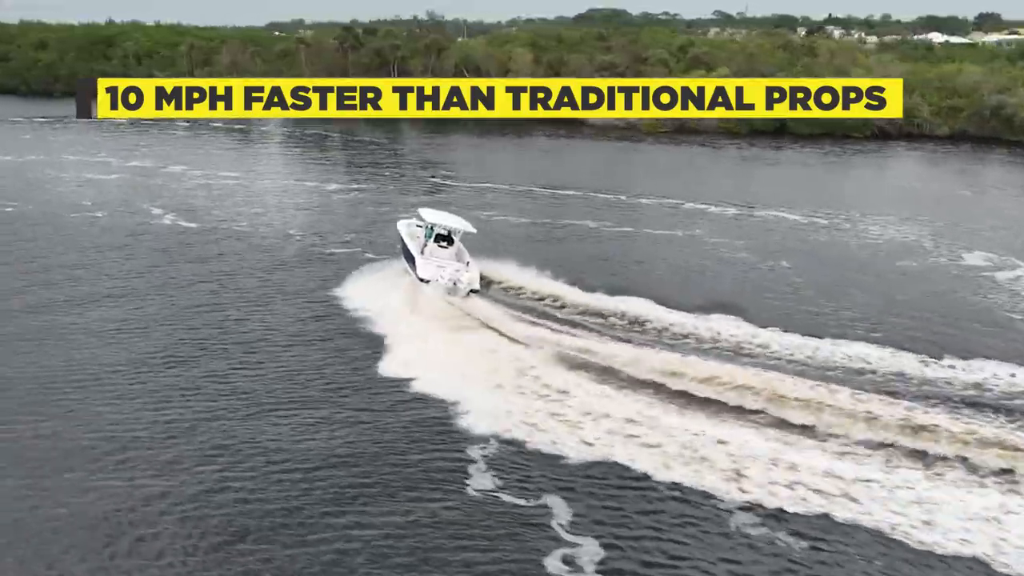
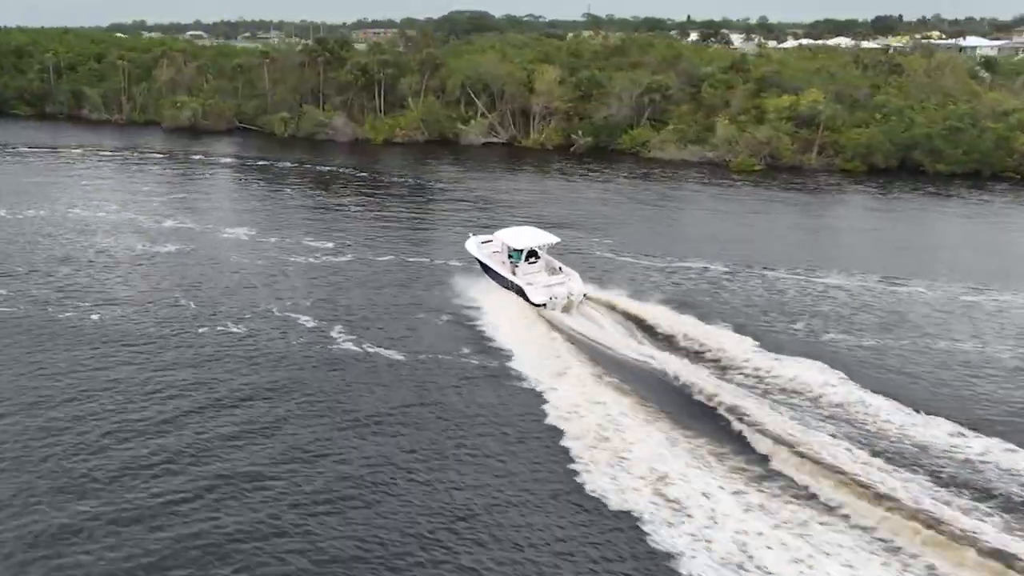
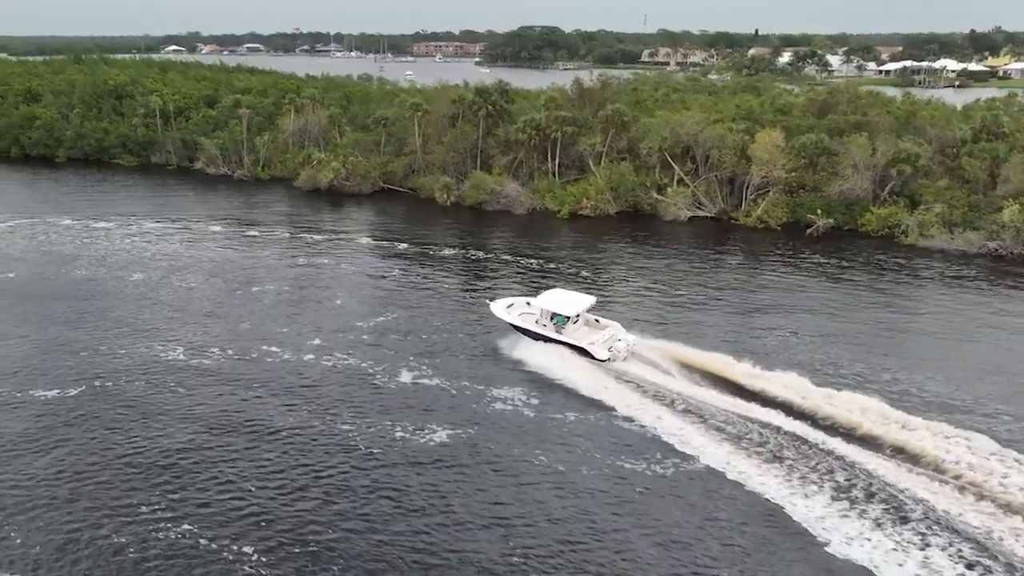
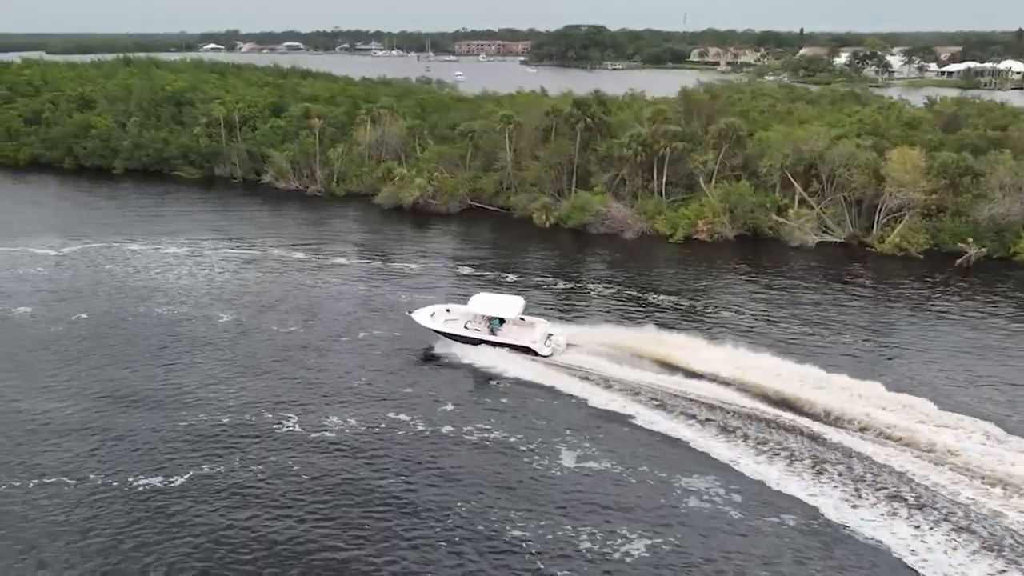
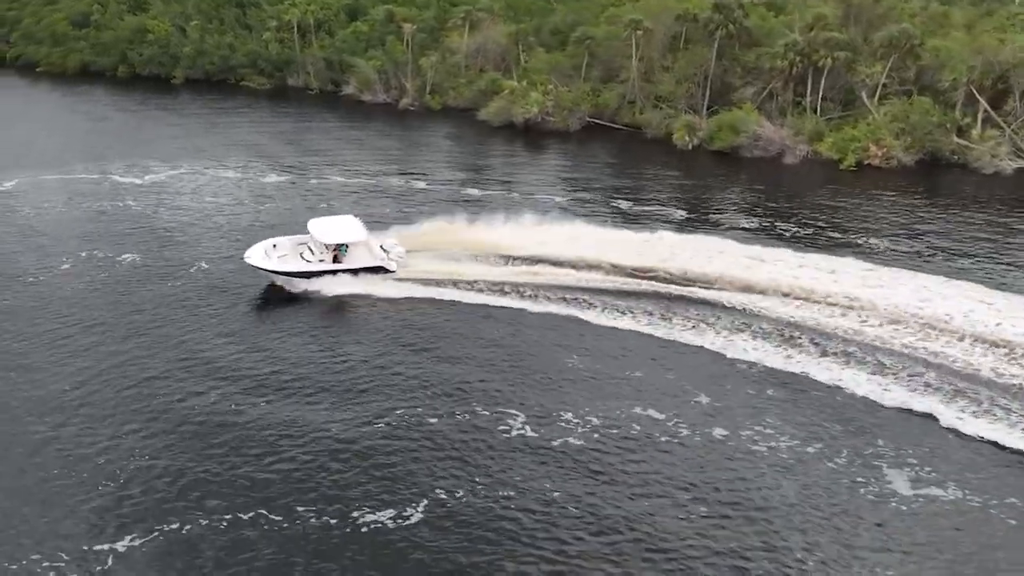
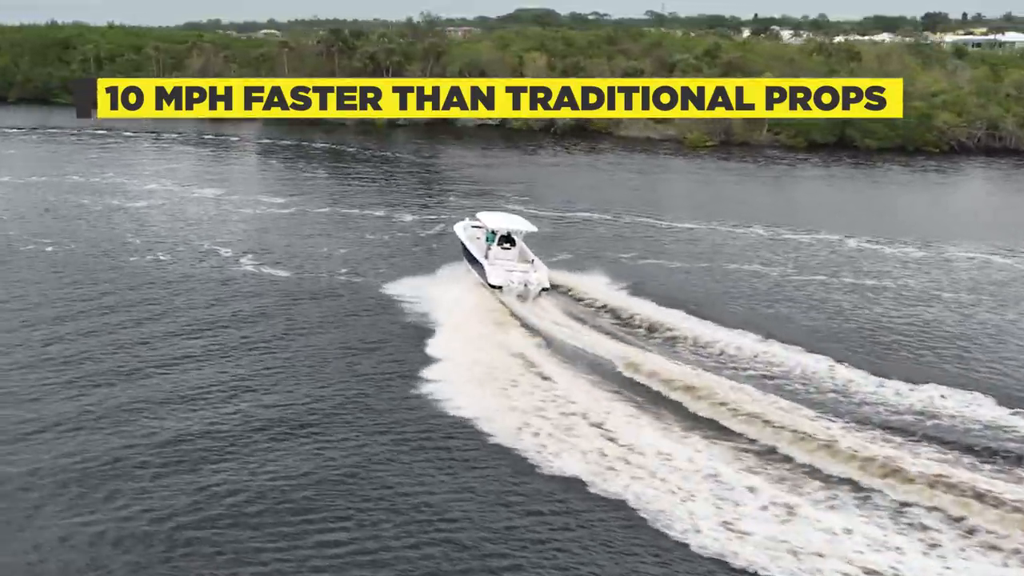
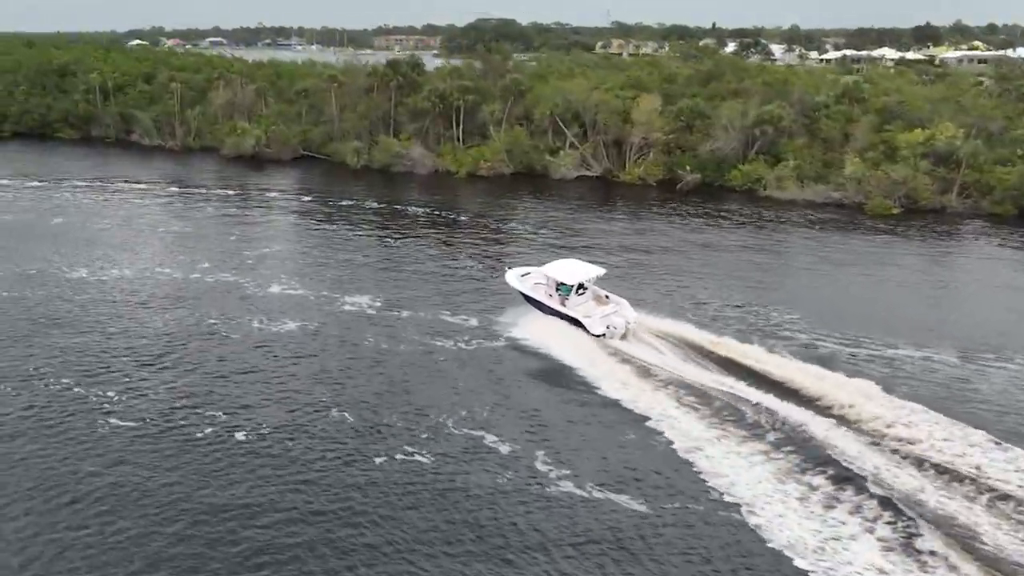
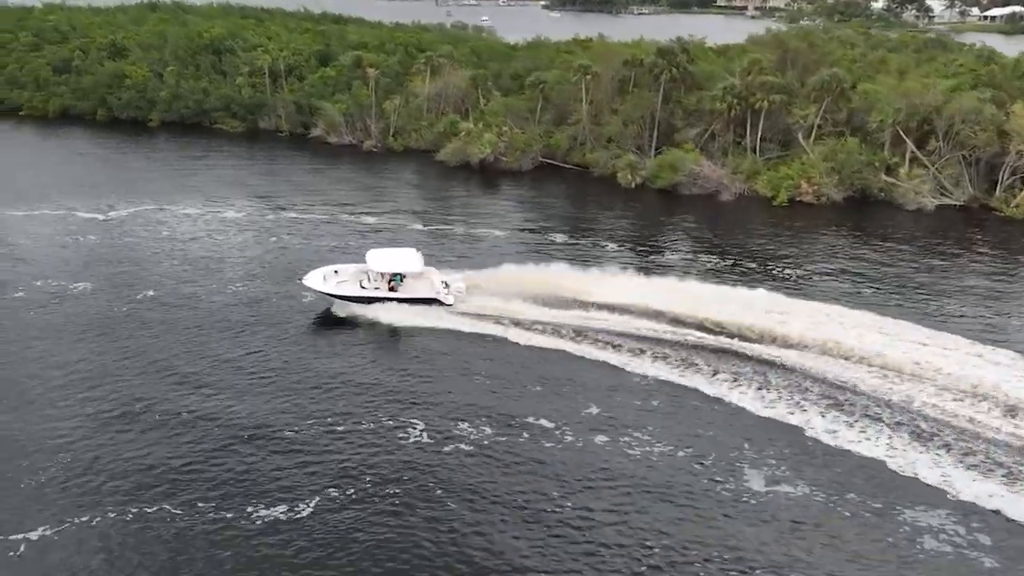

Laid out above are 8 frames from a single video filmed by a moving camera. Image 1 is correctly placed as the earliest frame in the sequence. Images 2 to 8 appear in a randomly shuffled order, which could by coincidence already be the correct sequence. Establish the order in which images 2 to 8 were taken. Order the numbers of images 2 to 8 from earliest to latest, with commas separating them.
6, 2, 7, 3, 4, 8, 5
